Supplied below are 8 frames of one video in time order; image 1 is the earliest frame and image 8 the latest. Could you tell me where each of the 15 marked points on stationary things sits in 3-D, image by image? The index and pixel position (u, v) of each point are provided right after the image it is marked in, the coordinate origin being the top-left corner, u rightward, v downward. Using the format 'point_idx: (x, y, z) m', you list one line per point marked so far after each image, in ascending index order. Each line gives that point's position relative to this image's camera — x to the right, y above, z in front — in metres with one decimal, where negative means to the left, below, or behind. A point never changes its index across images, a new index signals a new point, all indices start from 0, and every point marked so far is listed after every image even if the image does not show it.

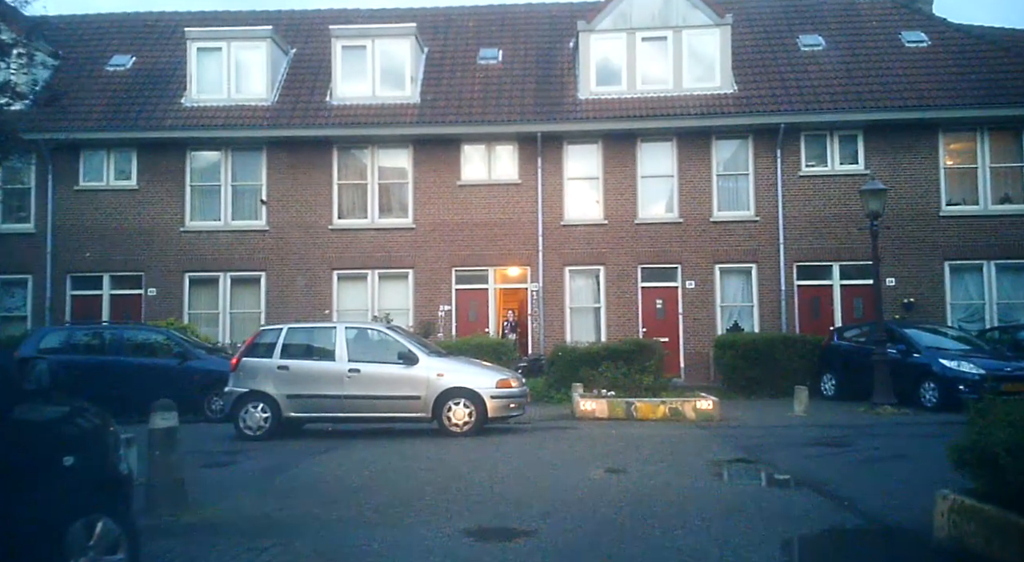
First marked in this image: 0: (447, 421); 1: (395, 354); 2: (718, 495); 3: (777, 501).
0: (-1.0, -2.1, +11.5) m
1: (-1.8, -1.1, +11.7) m
2: (+2.1, -2.2, +7.9) m
3: (+2.6, -2.2, +7.6) m
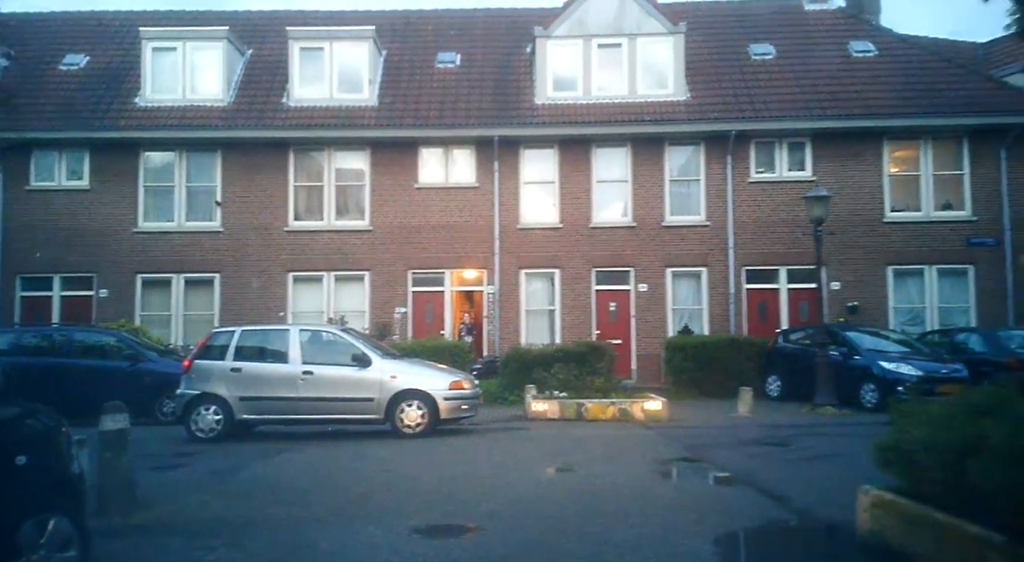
0: (-1.7, -2.1, +11.6) m
1: (-2.5, -1.2, +11.9) m
2: (+1.6, -2.3, +8.2) m
3: (+2.1, -2.2, +7.9) m
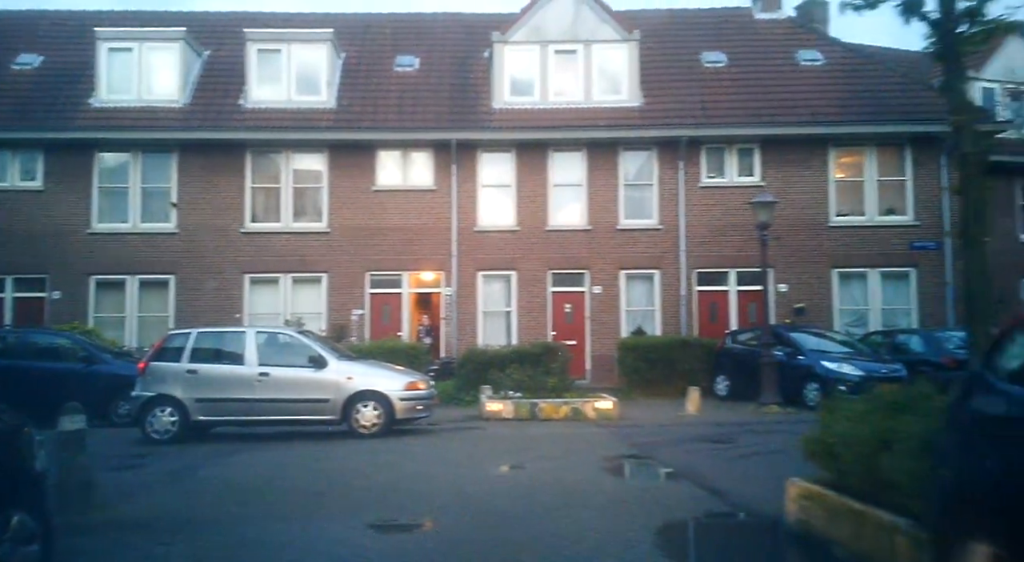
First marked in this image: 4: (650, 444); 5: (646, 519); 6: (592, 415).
0: (-2.4, -2.2, +11.8) m
1: (-3.2, -1.2, +12.0) m
2: (+1.1, -2.3, +8.6) m
3: (+1.5, -2.3, +8.3) m
4: (+2.0, -2.4, +11.4) m
5: (+1.2, -2.2, +7.3) m
6: (+1.5, -2.5, +14.2) m
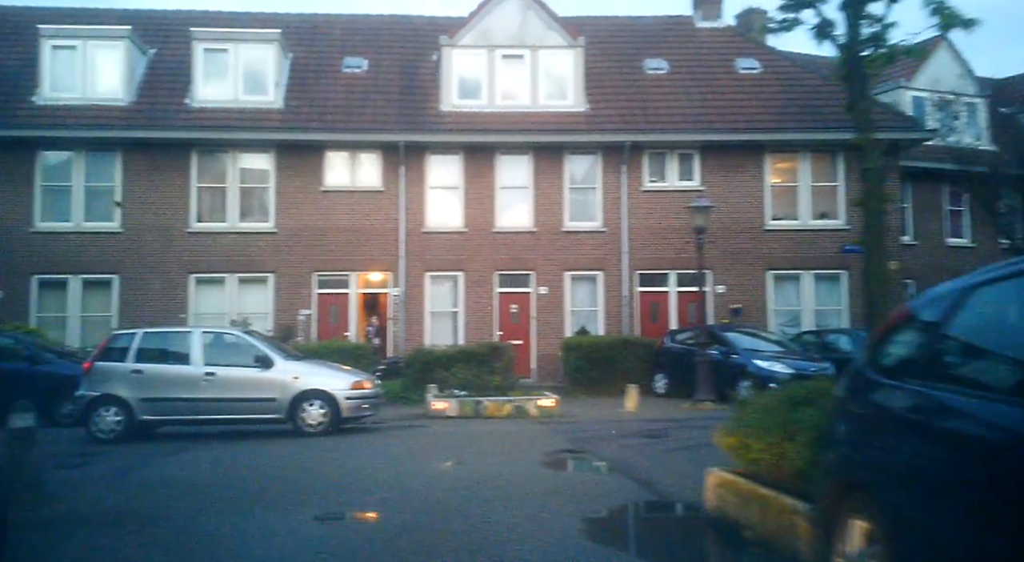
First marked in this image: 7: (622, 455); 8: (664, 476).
0: (-3.3, -2.2, +12.0) m
1: (-4.1, -1.2, +12.2) m
2: (+0.4, -2.3, +9.0) m
3: (+0.9, -2.3, +8.8) m
4: (+1.2, -2.5, +11.9) m
5: (+0.6, -2.3, +7.7) m
6: (+0.4, -2.5, +14.7) m
7: (+1.5, -2.4, +10.5) m
8: (+1.8, -2.3, +9.1) m
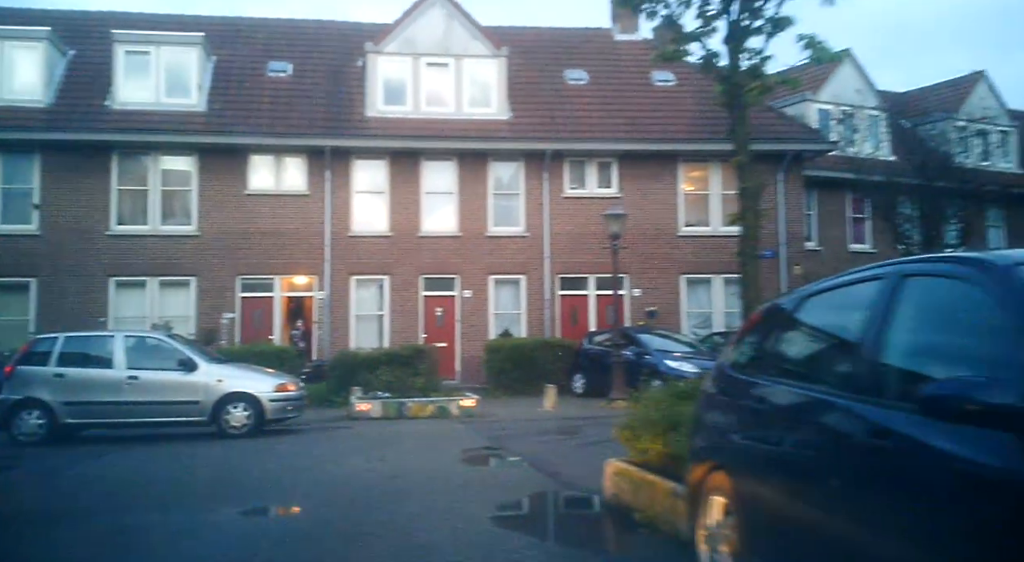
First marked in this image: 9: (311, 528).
0: (-4.6, -2.3, +12.3) m
1: (-5.4, -1.3, +12.3) m
2: (-0.6, -2.4, +9.6) m
3: (-0.1, -2.4, +9.4) m
4: (-0.1, -2.6, +12.5) m
5: (-0.3, -2.4, +8.3) m
6: (-1.1, -2.6, +15.2) m
7: (+0.3, -2.5, +11.2) m
8: (+0.8, -2.4, +9.8) m
9: (-1.9, -2.3, +7.2) m
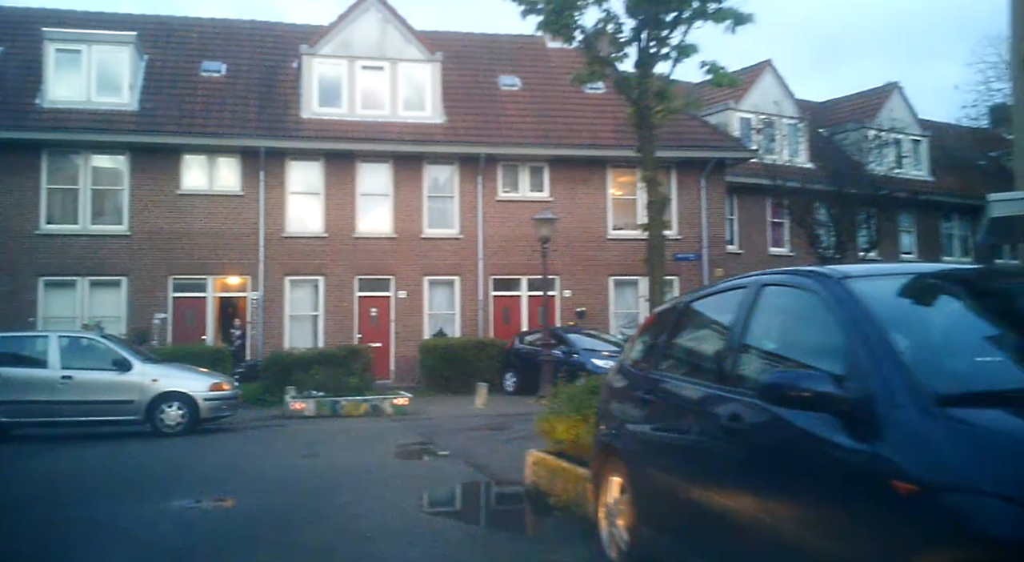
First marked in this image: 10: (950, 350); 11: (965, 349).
0: (-5.7, -2.3, +12.4) m
1: (-6.5, -1.3, +12.4) m
2: (-1.6, -2.5, +10.0) m
3: (-1.0, -2.5, +9.9) m
4: (-1.3, -2.6, +13.1) m
5: (-1.1, -2.4, +8.8) m
6: (-2.5, -2.6, +15.6) m
7: (-0.7, -2.5, +11.8) m
8: (-0.2, -2.4, +10.4) m
9: (-2.6, -2.3, +7.6) m
10: (+2.0, -0.3, +3.4) m
11: (+2.0, -0.3, +3.4) m
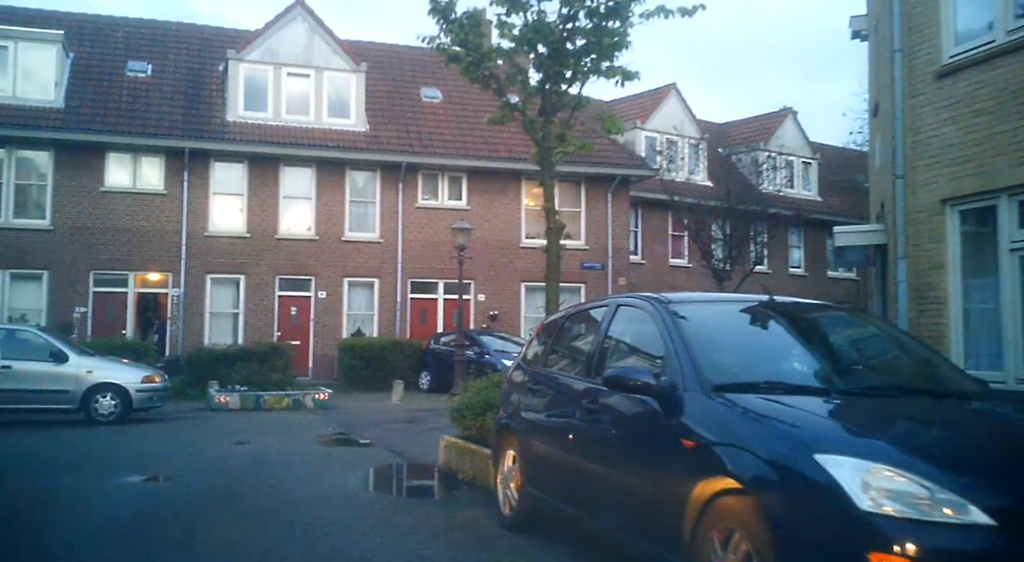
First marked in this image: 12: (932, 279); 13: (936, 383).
0: (-7.2, -2.3, +13.1) m
1: (-8.0, -1.3, +13.0) m
2: (-2.8, -2.5, +11.2) m
3: (-2.3, -2.5, +11.2) m
4: (-2.9, -2.7, +14.2) m
5: (-2.2, -2.5, +10.1) m
6: (-4.3, -2.7, +16.7) m
7: (-2.2, -2.6, +13.0) m
8: (-1.5, -2.5, +11.7) m
9: (-3.6, -2.4, +8.7) m
10: (+1.4, -0.5, +5.0) m
11: (+1.5, -0.5, +5.0) m
12: (+5.7, 0.0, +10.4) m
13: (+2.9, -0.7, +5.2) m
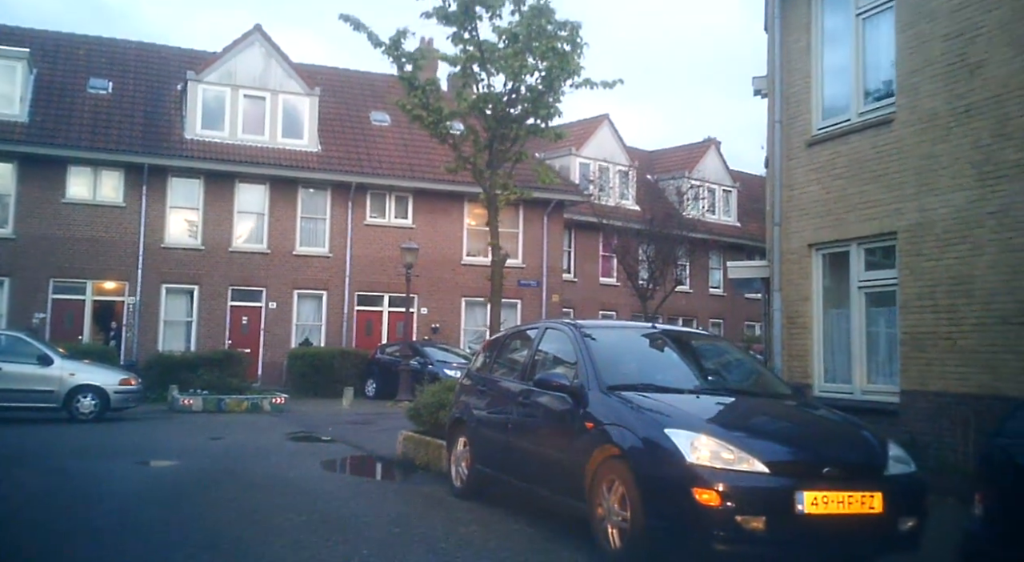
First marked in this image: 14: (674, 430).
0: (-8.3, -2.5, +14.4) m
1: (-9.1, -1.4, +14.3) m
2: (-3.8, -2.8, +12.9) m
3: (-3.2, -2.8, +12.9) m
4: (-4.1, -3.0, +15.9) m
5: (-3.1, -2.8, +11.8) m
6: (-5.8, -3.0, +18.2) m
7: (-3.3, -2.9, +14.7) m
8: (-2.5, -2.9, +13.5) m
9: (-4.3, -2.6, +10.3) m
10: (+1.0, -0.8, +7.1) m
11: (+1.1, -0.8, +7.1) m
12: (+4.8, -0.5, +12.8) m
13: (+2.4, -1.0, +7.4) m
14: (+1.2, -1.1, +5.7) m
